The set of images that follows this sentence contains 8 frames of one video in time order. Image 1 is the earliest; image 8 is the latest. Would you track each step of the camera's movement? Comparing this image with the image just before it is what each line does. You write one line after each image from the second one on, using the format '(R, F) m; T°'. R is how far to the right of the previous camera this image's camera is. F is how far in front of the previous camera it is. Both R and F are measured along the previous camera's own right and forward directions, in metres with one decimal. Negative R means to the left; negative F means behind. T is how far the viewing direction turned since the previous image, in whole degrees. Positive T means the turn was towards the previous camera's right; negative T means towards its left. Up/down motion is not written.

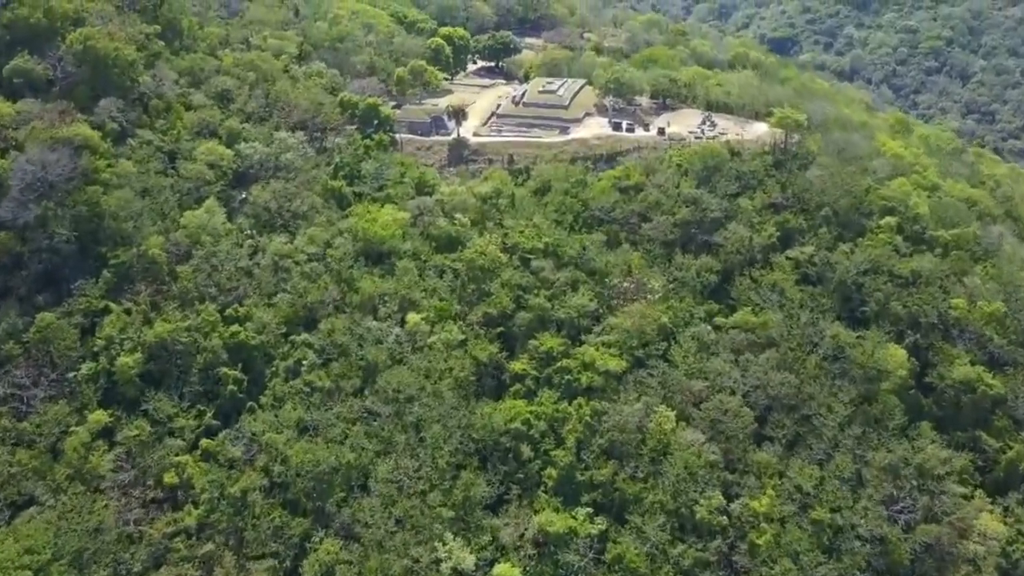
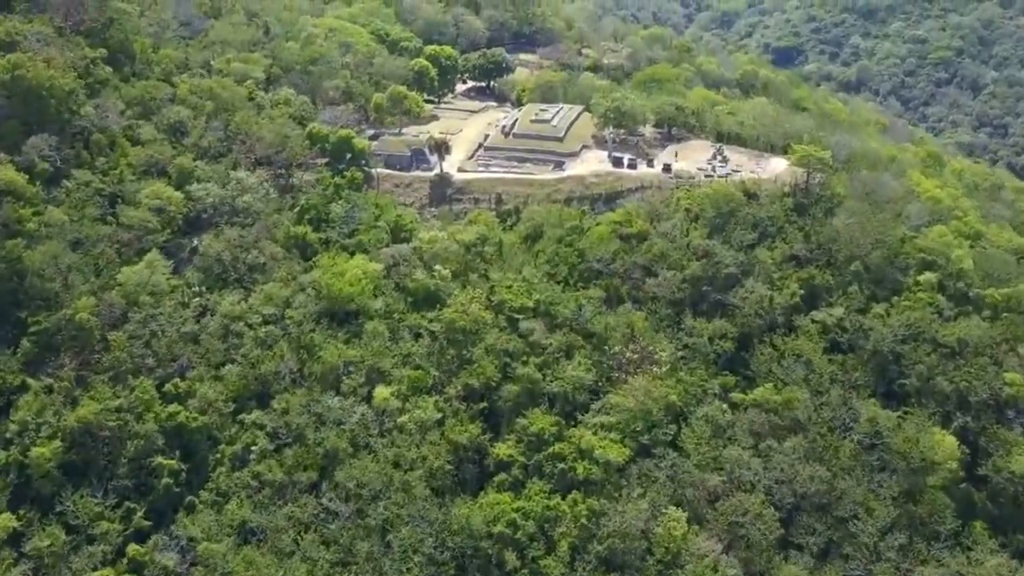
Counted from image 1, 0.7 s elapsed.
(+0.8, +6.9) m; 0°
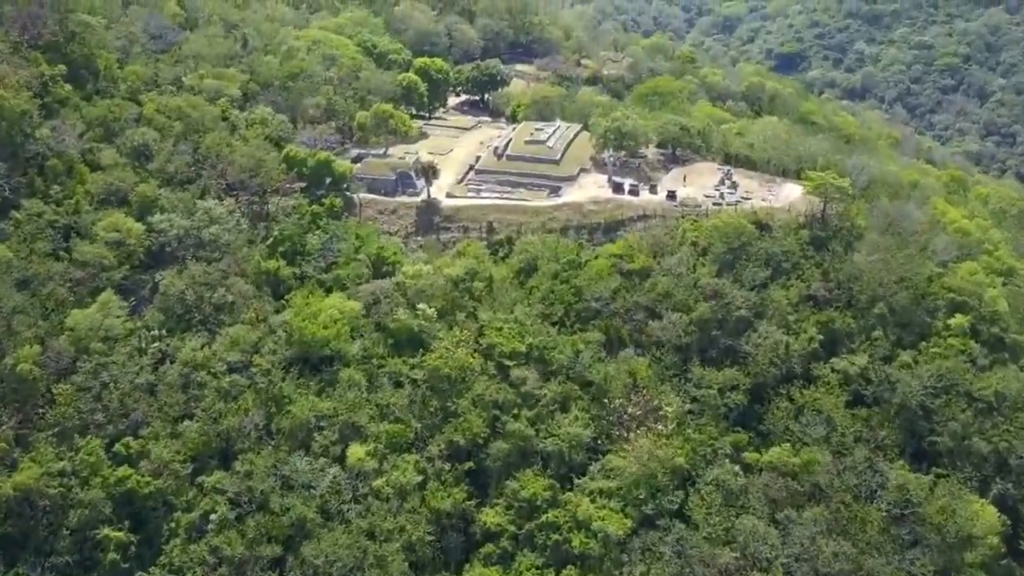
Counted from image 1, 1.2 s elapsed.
(+0.5, +4.3) m; 0°
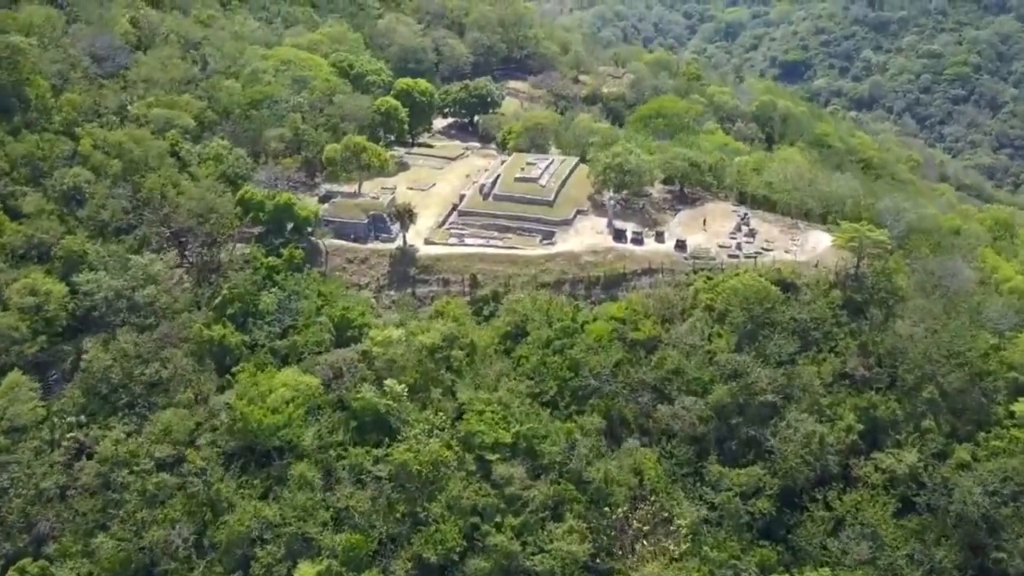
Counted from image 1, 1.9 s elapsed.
(+0.7, +6.8) m; 0°
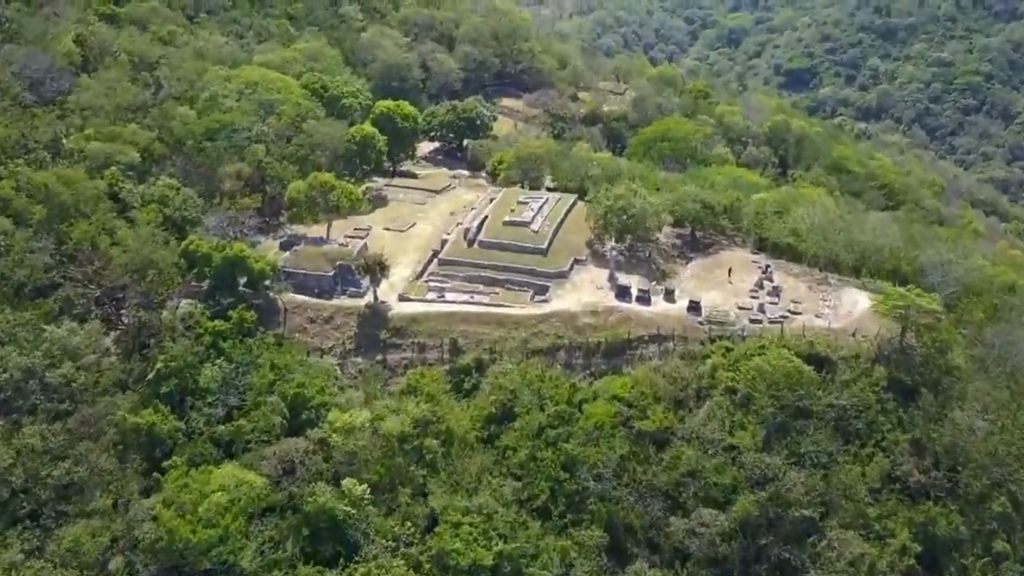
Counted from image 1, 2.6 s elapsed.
(+0.6, +6.6) m; 0°
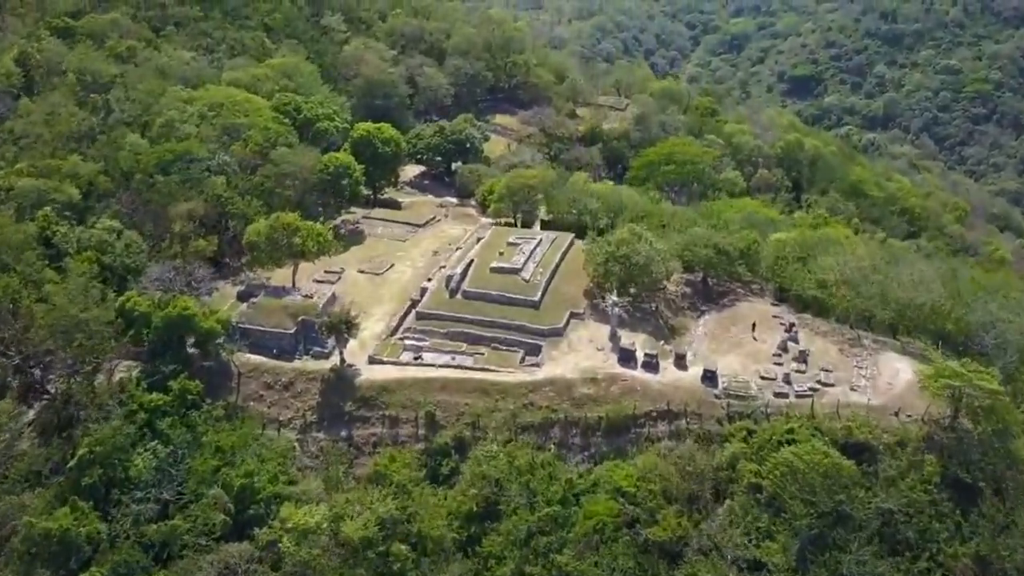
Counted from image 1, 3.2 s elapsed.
(+0.5, +5.6) m; 0°
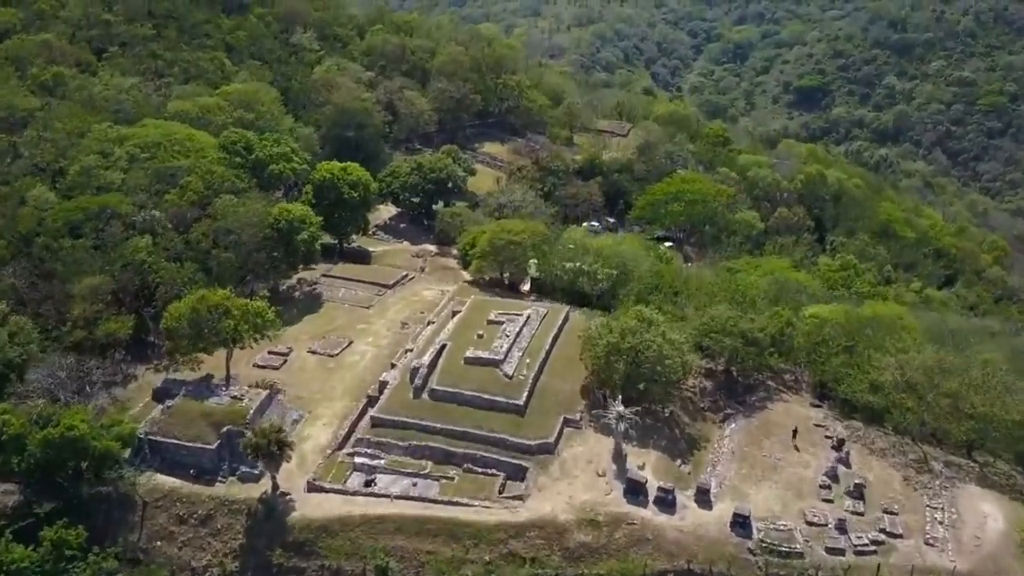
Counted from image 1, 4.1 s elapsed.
(+0.7, +7.9) m; 0°
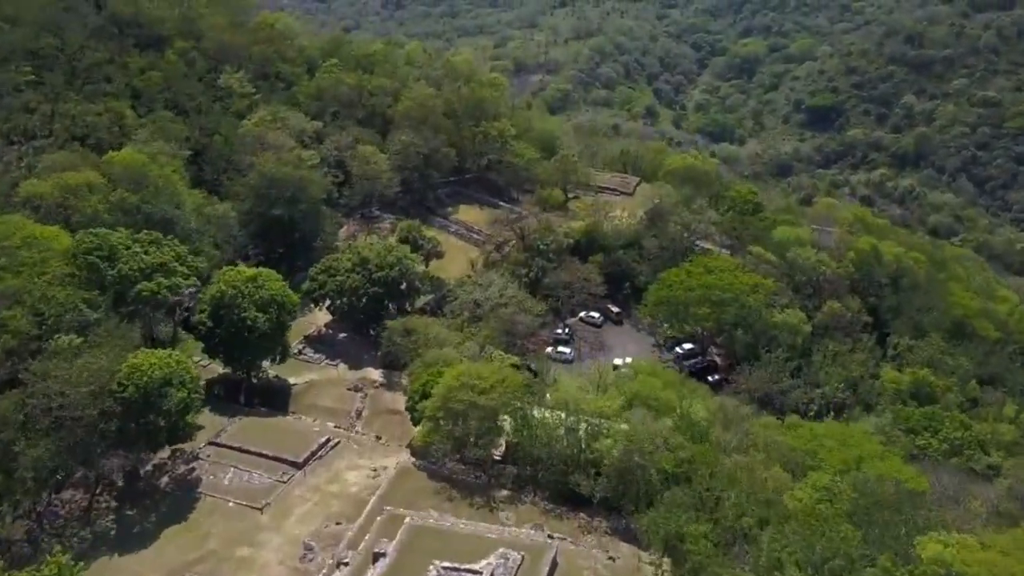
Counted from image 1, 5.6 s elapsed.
(+1.2, +13.8) m; 0°
